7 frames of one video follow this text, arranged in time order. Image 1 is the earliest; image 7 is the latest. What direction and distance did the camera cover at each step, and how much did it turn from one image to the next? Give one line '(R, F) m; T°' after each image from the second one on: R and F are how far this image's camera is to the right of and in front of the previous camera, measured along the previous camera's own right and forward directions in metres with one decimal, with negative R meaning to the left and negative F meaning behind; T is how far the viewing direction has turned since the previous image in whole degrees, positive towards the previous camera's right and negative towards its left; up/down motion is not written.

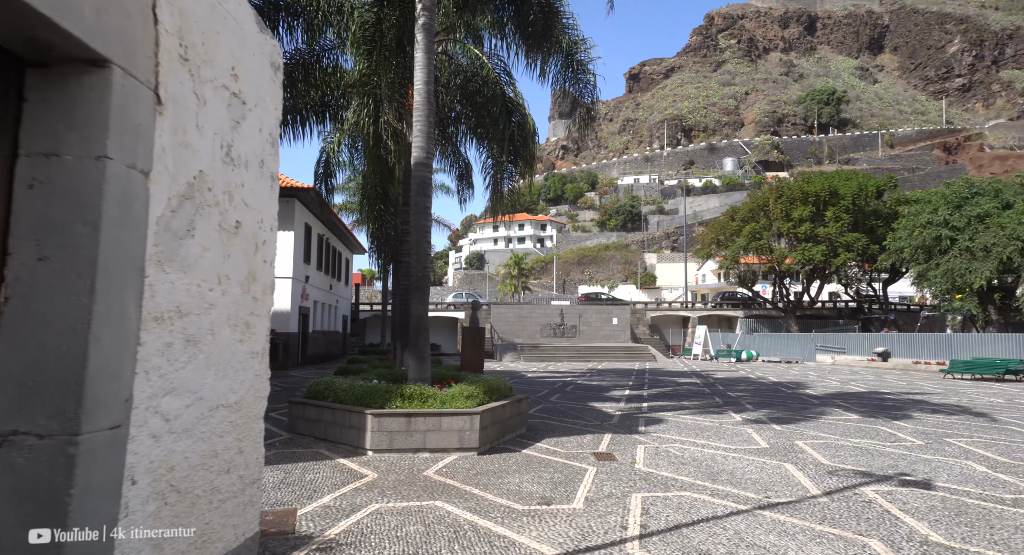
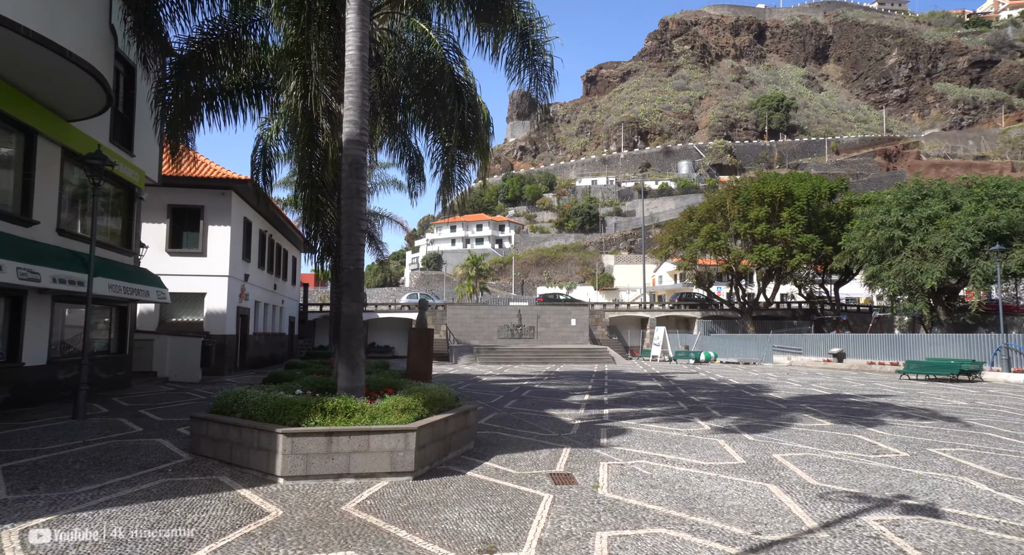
(+0.2, +1.0) m; +4°
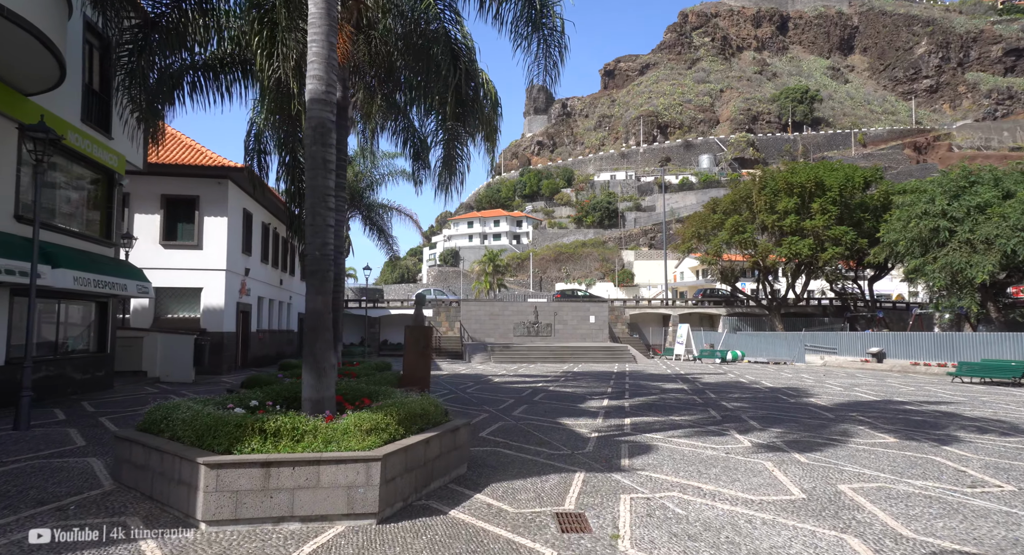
(+0.2, +1.3) m; -2°
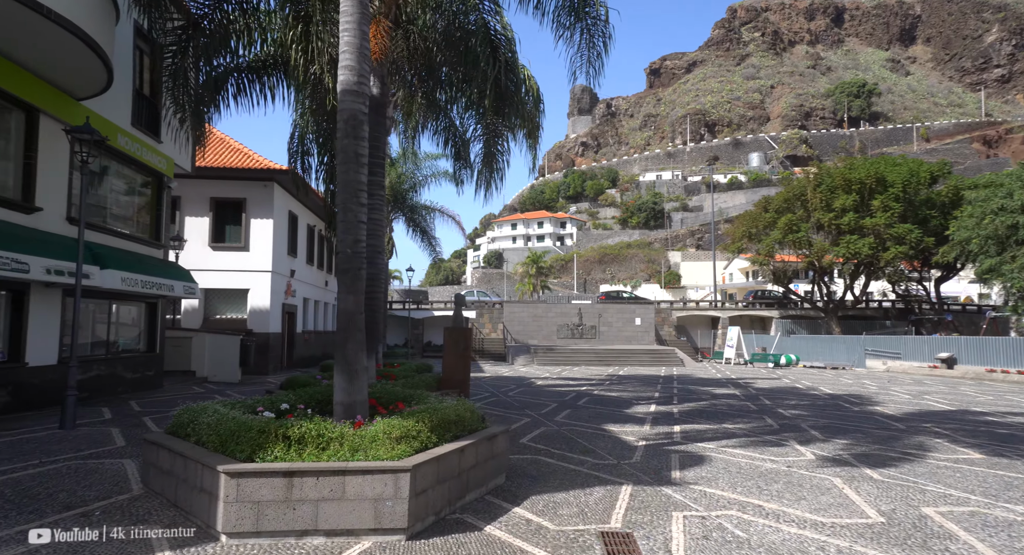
(0.0, +0.4) m; -4°
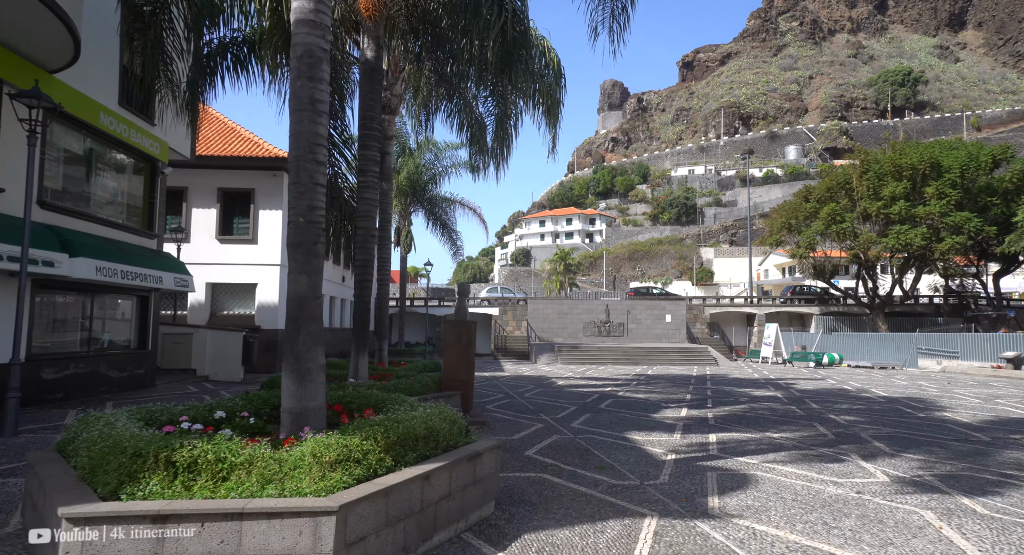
(+0.3, +1.2) m; -3°
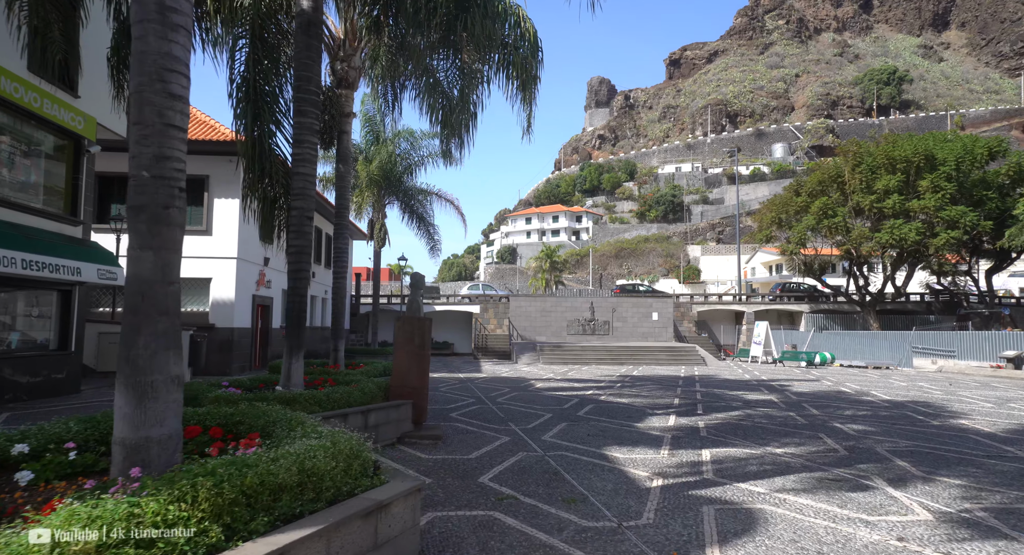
(+0.3, +1.3) m; +1°
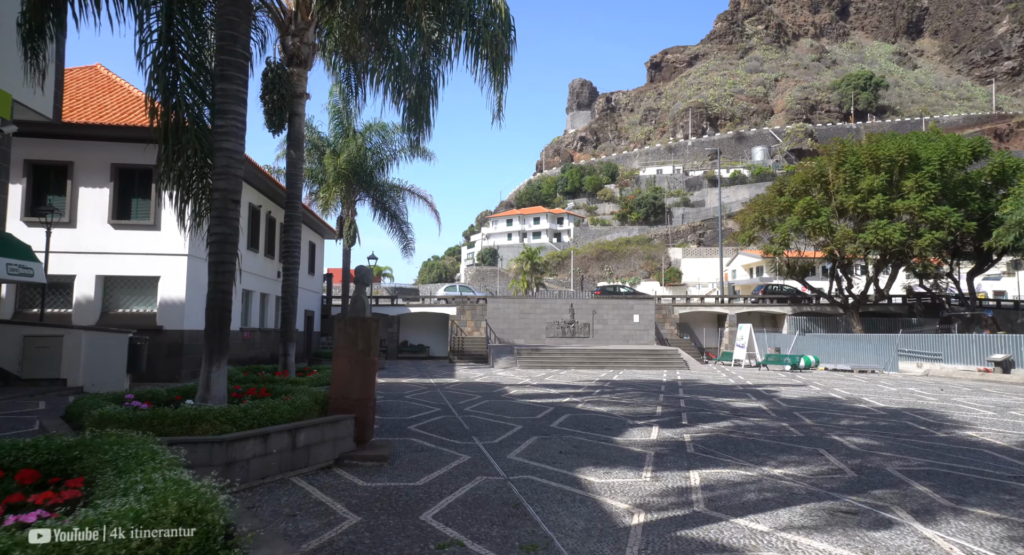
(+0.2, +1.0) m; +2°
